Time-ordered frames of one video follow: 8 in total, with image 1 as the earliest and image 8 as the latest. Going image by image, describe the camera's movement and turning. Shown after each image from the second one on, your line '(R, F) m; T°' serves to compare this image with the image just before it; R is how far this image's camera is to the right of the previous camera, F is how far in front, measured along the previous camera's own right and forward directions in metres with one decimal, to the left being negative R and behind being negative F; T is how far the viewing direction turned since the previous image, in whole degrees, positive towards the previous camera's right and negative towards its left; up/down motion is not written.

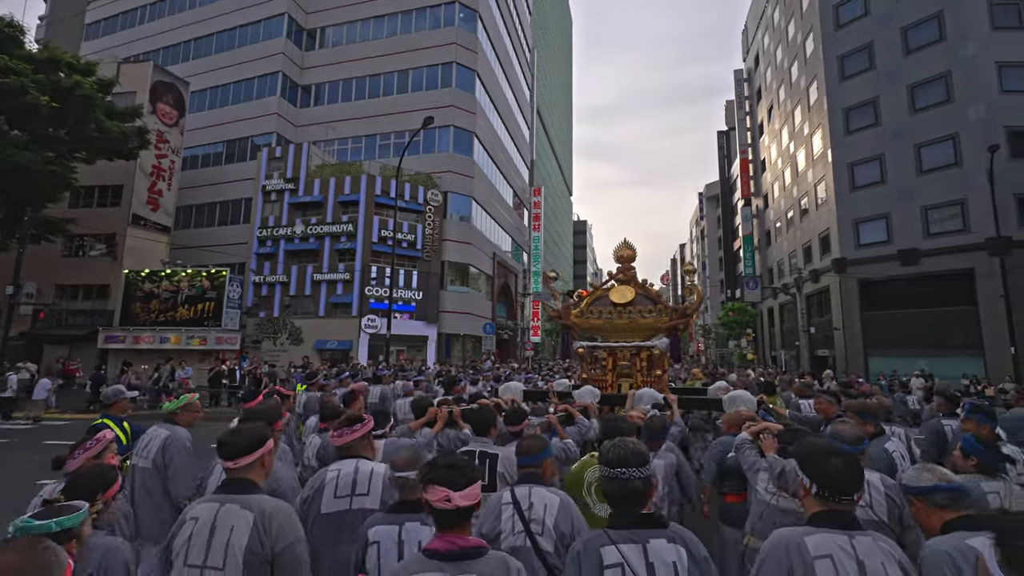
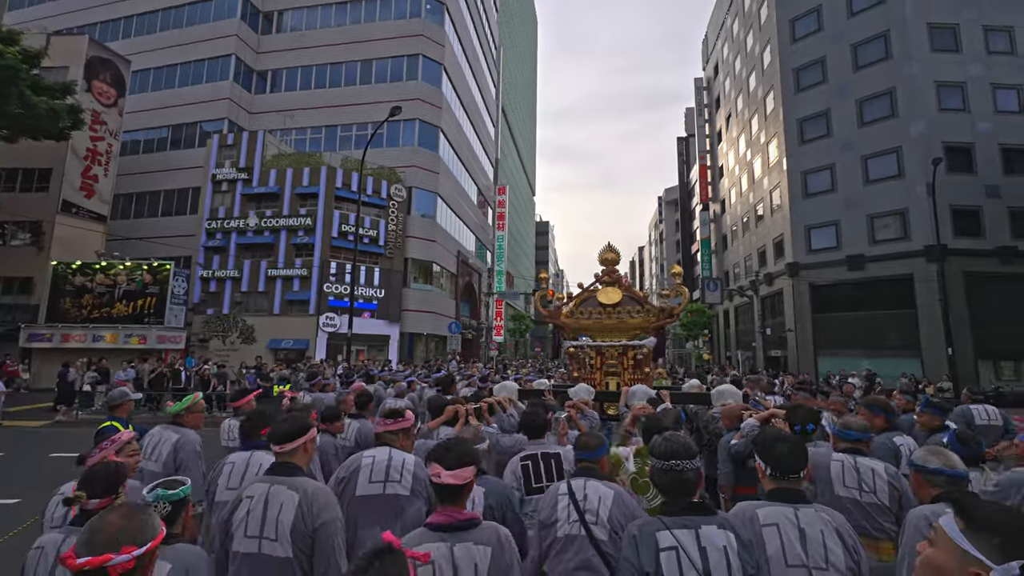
(-1.1, +0.5) m; +6°
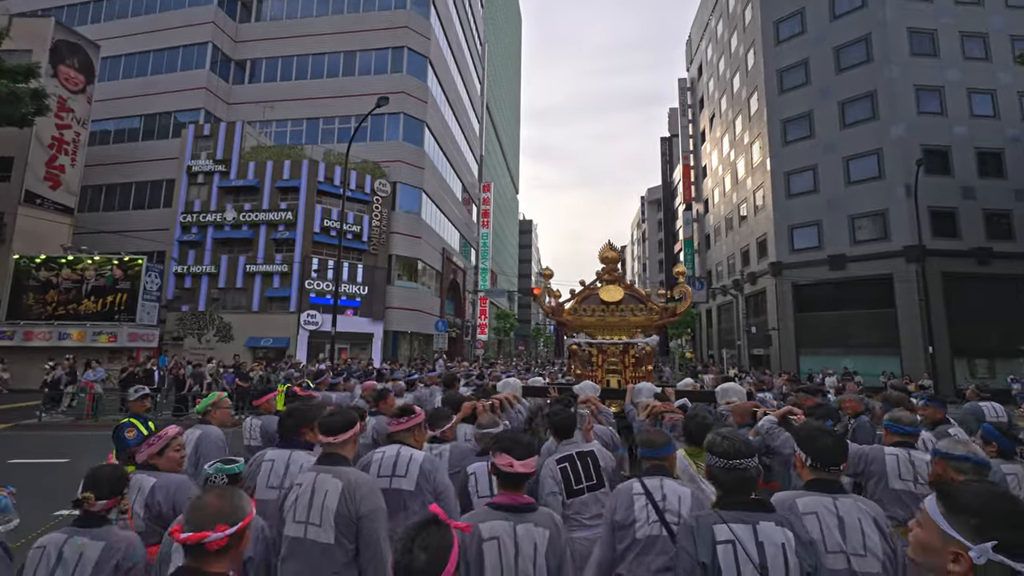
(-0.7, +0.5) m; +3°
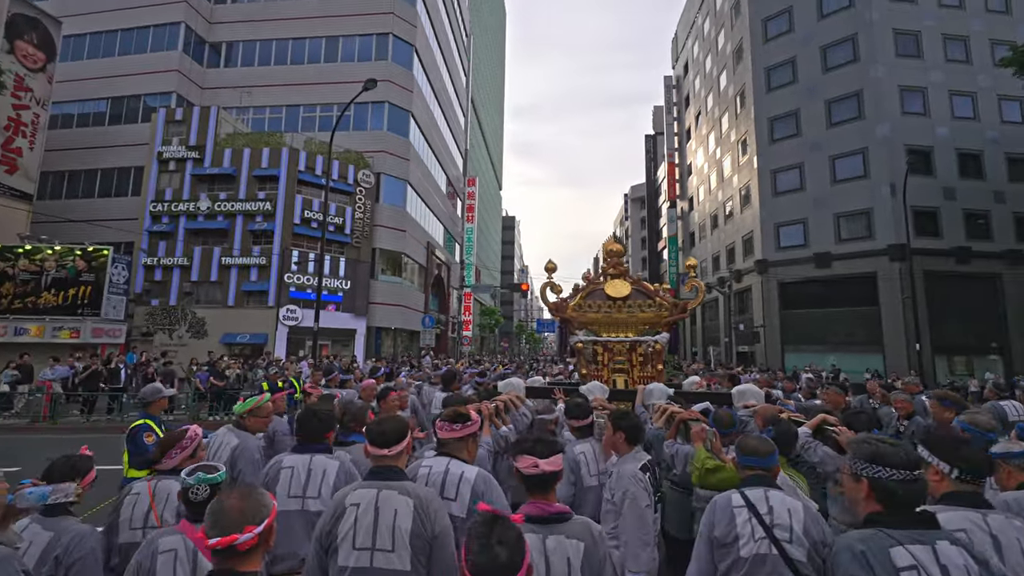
(-0.9, +0.8) m; +3°
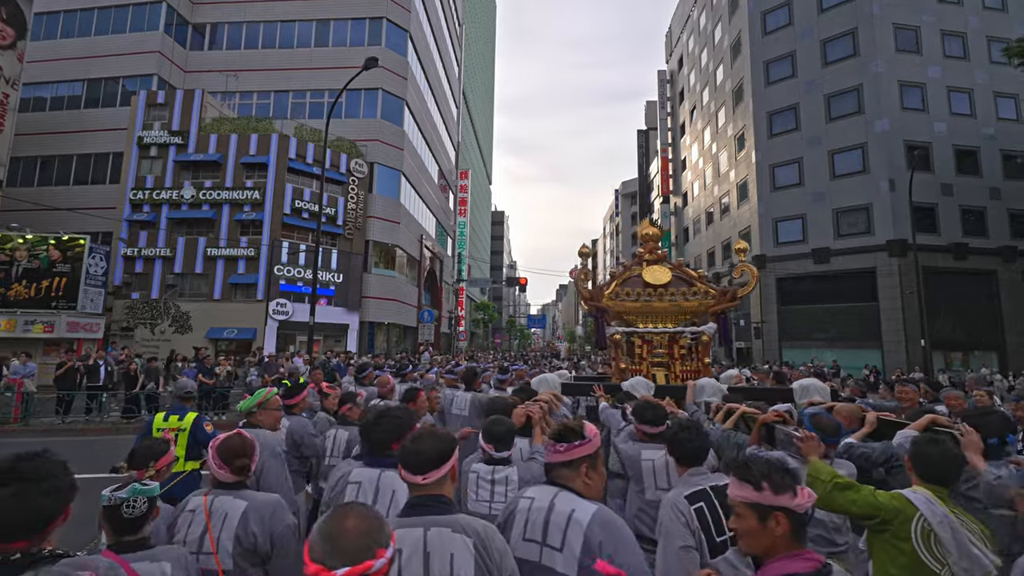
(-1.0, +0.9) m; +2°
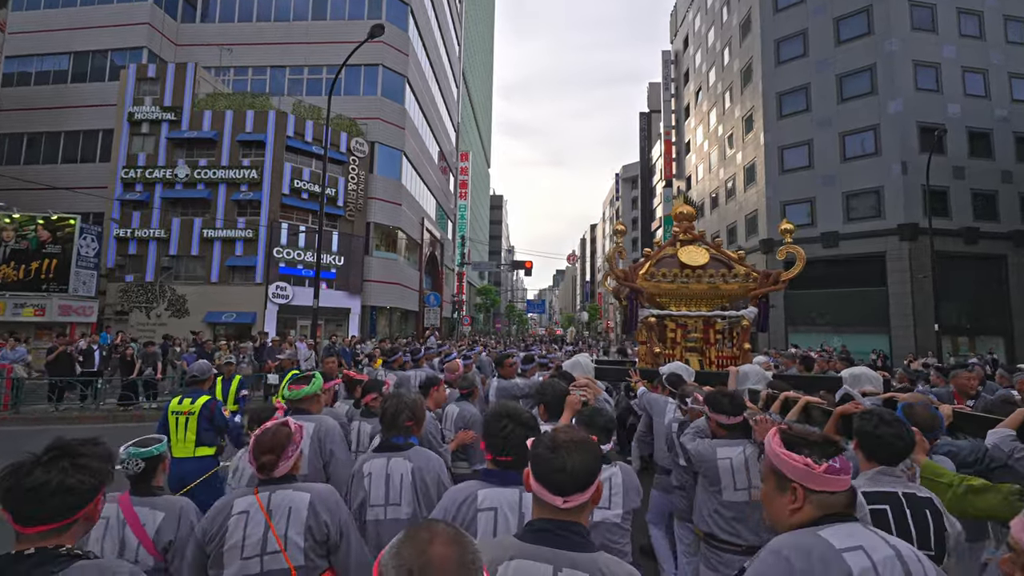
(-0.7, +0.7) m; +1°
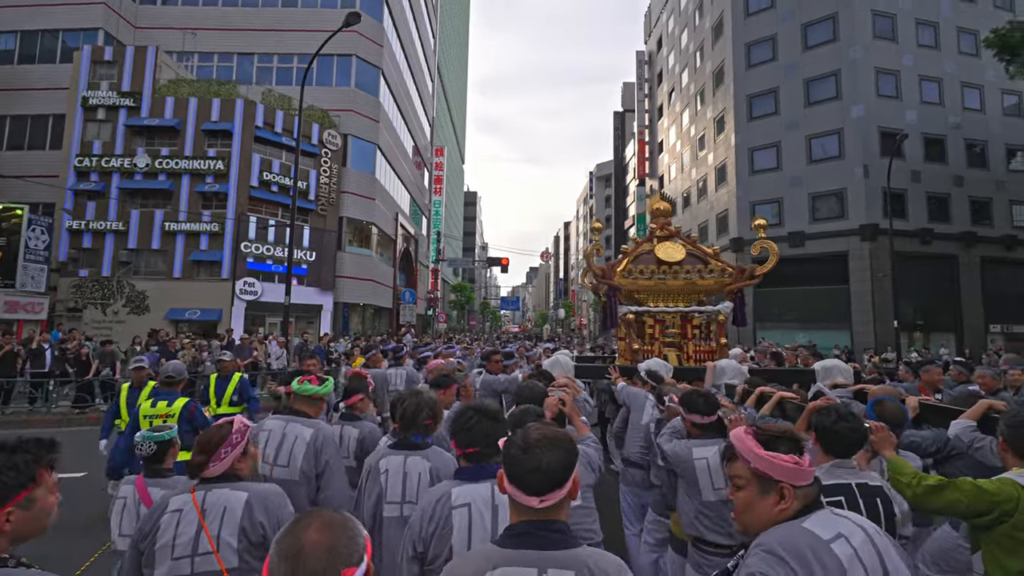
(-0.7, +0.3) m; +4°
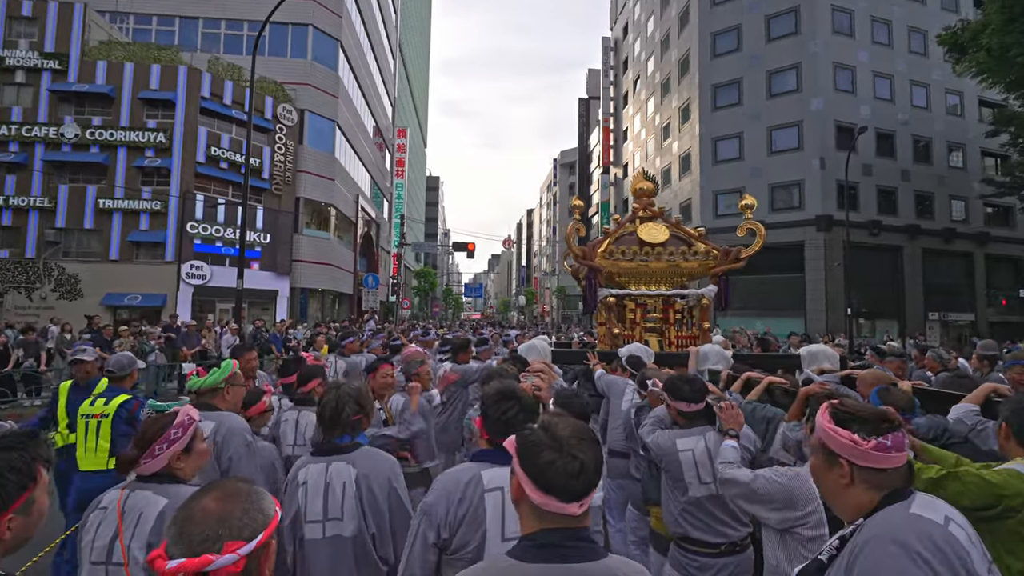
(-0.8, +0.8) m; +5°
